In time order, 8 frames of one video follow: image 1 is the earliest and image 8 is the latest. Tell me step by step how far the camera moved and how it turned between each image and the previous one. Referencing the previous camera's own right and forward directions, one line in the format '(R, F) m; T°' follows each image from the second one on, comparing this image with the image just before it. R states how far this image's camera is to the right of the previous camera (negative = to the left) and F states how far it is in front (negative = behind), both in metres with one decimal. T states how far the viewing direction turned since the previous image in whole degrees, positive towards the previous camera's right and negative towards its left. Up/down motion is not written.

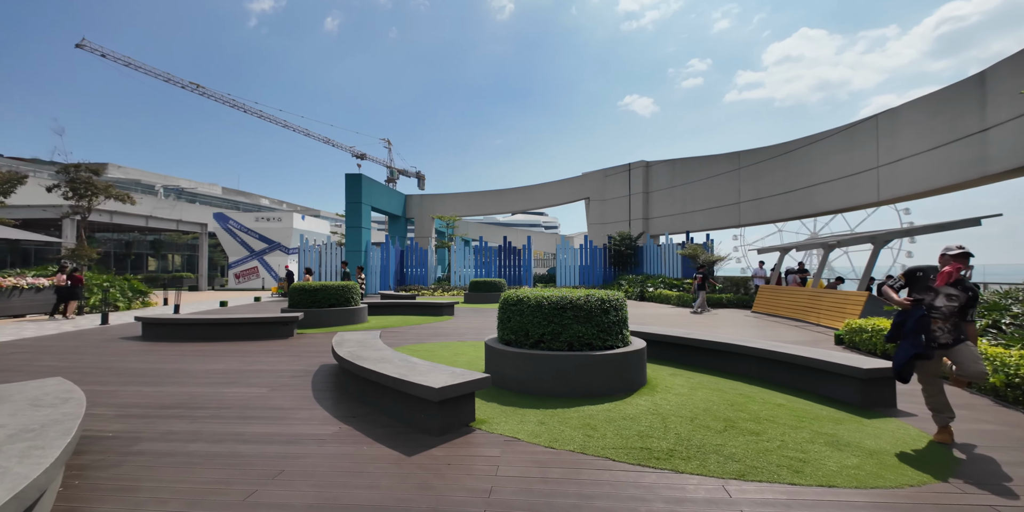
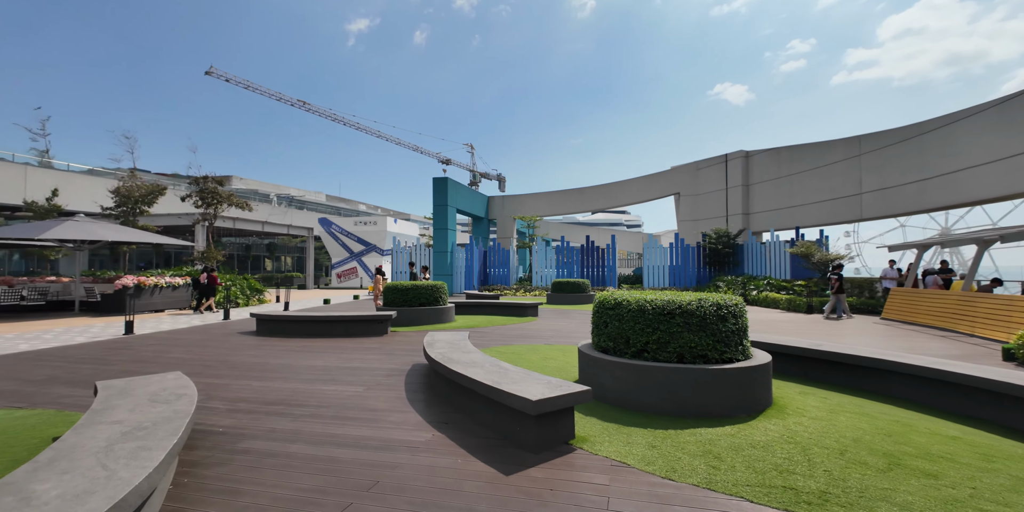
(-0.2, +0.5) m; -11°
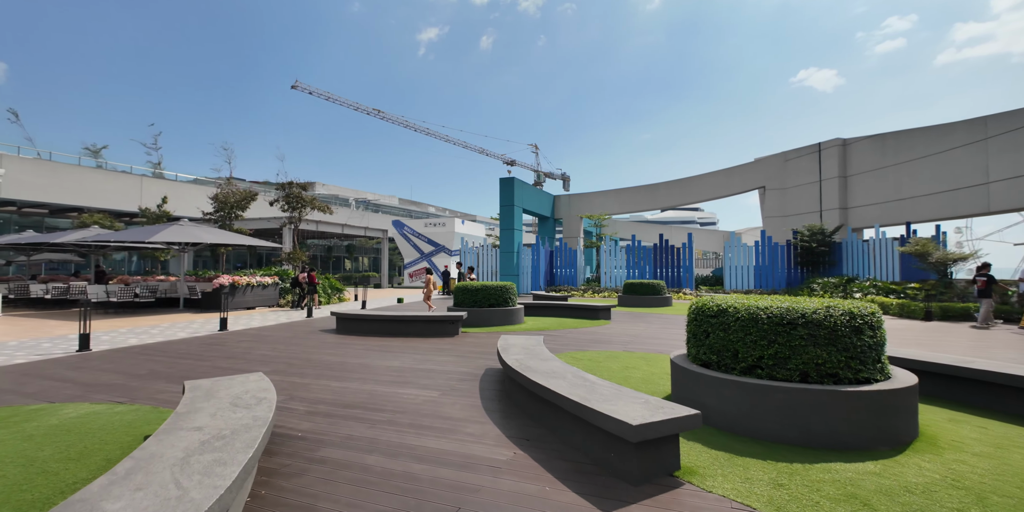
(-0.2, +0.4) m; -9°
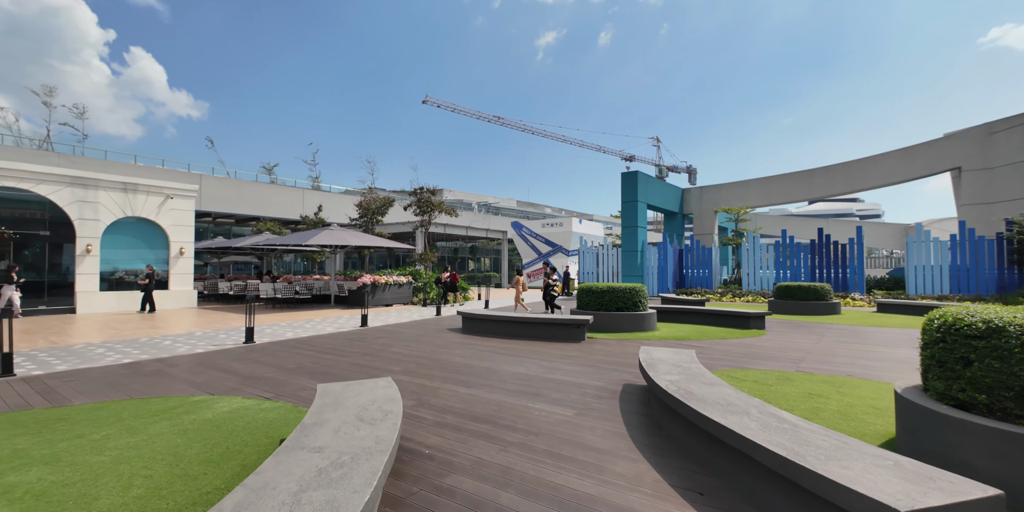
(-0.3, +0.7) m; -16°
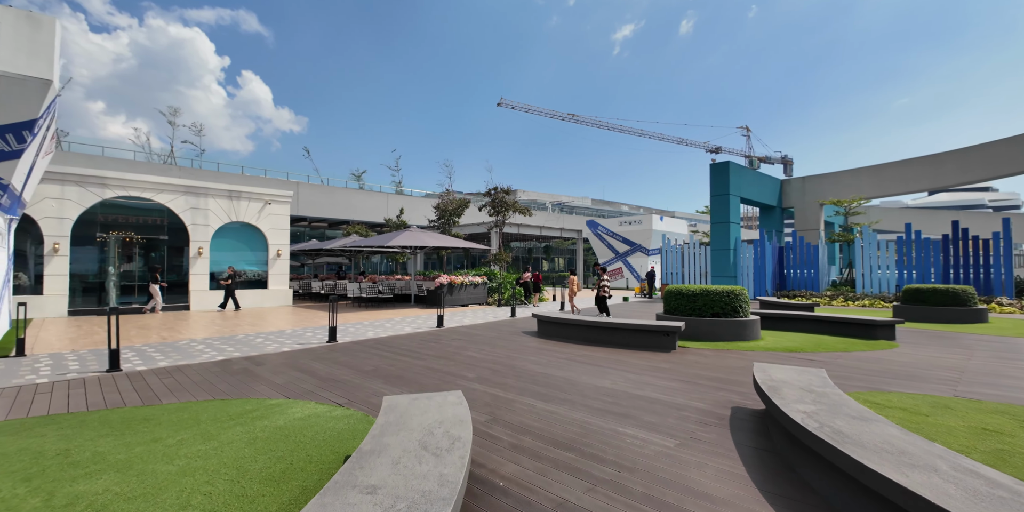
(-0.1, +0.5) m; -10°
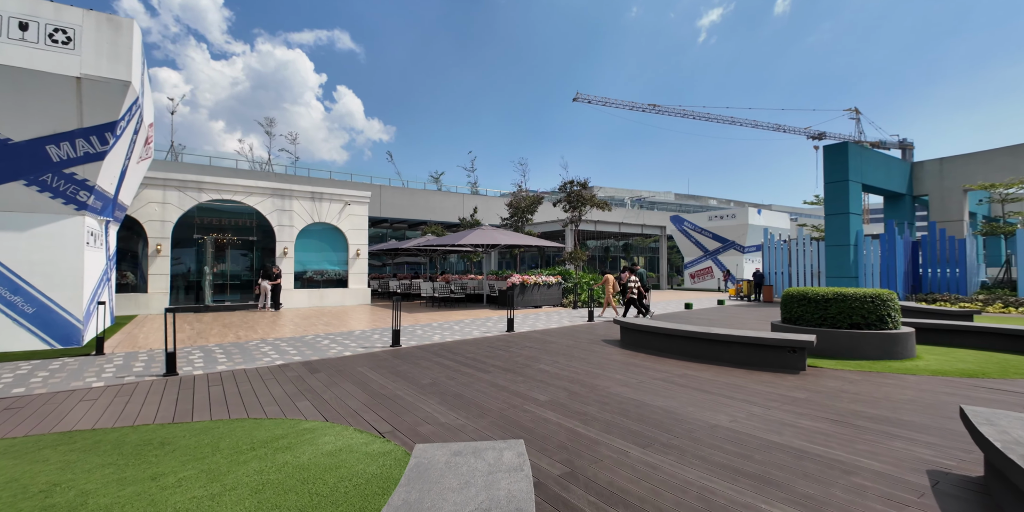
(-0.1, +1.1) m; -10°
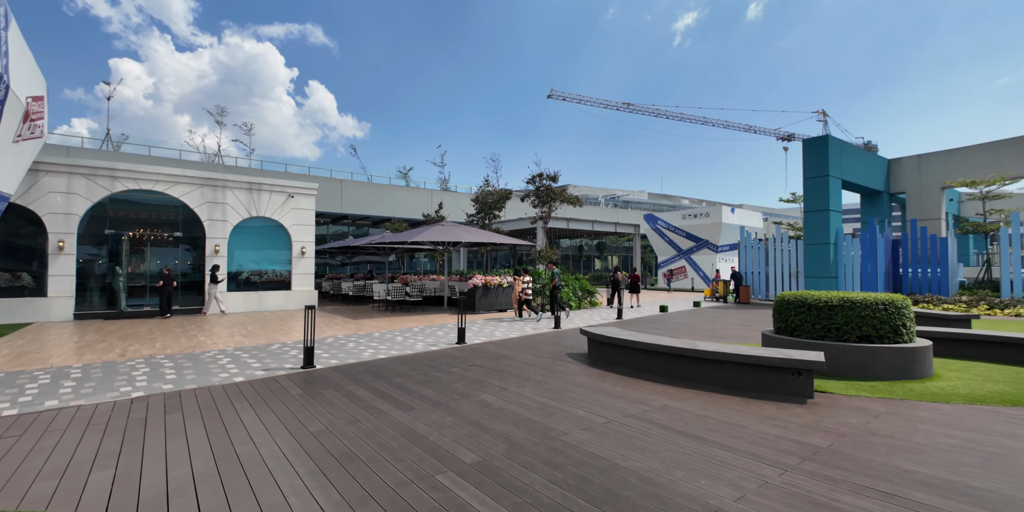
(+0.5, +1.4) m; +3°
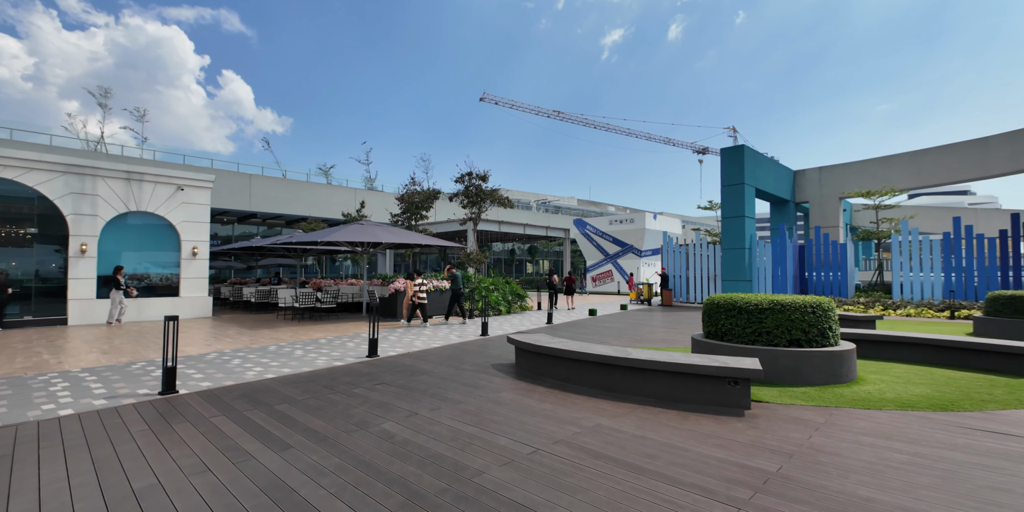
(+0.2, +0.7) m; +9°
